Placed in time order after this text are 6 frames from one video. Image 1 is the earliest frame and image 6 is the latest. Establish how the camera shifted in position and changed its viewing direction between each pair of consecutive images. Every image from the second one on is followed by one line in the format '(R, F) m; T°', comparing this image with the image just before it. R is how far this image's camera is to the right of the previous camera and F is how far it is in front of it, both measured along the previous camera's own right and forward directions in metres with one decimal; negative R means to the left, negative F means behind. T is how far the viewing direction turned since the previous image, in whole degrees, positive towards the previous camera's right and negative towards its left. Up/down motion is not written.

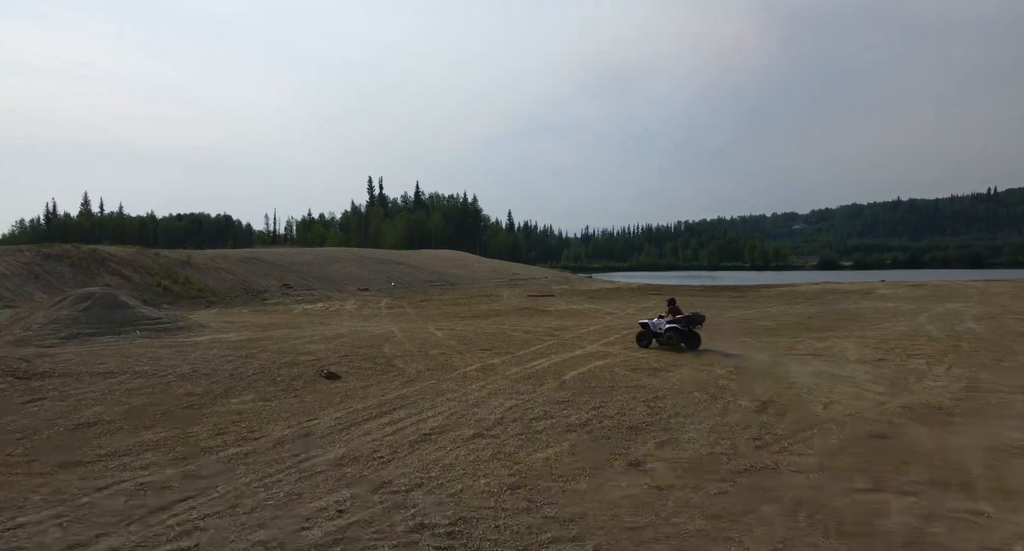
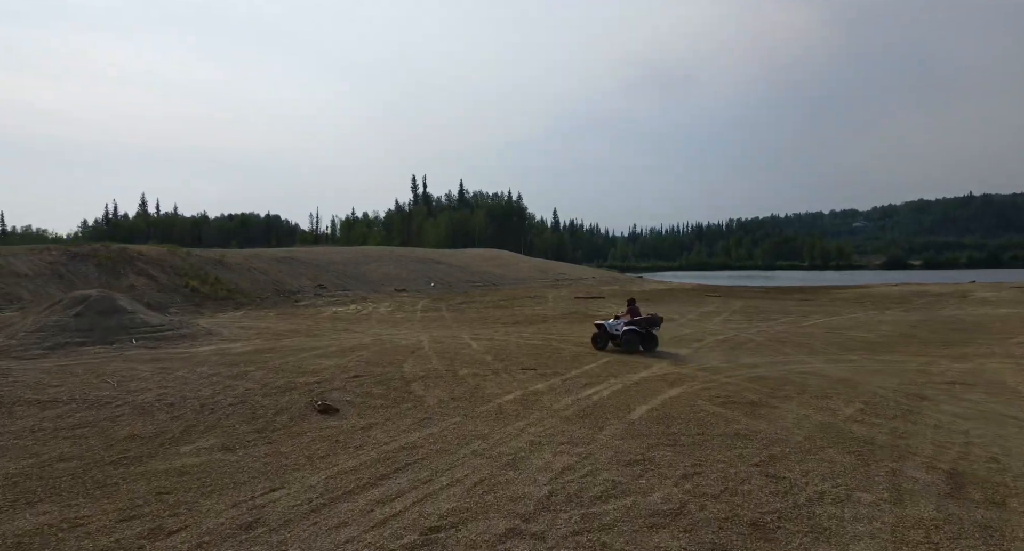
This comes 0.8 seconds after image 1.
(-0.1, +2.9) m; -4°
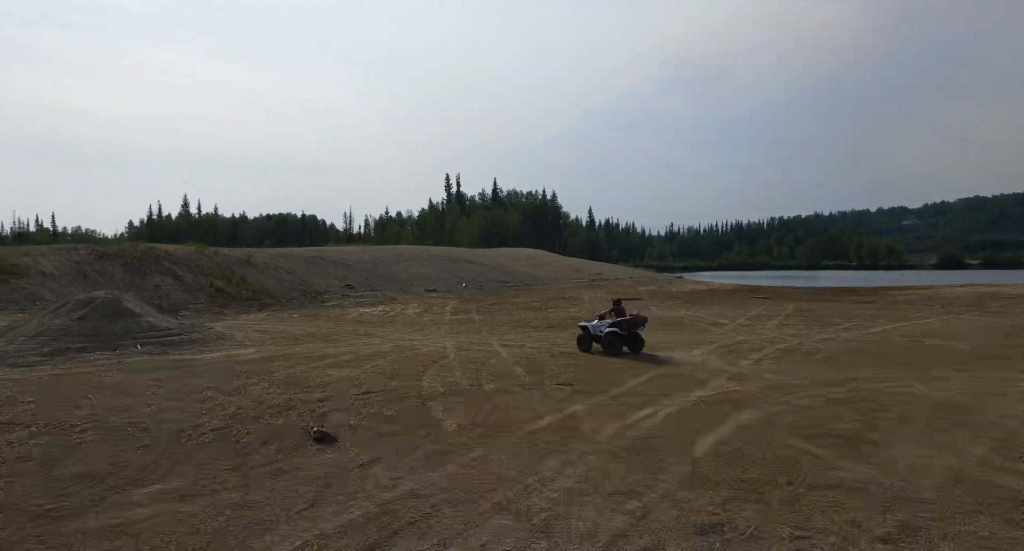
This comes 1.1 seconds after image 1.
(0.0, +1.6) m; -3°
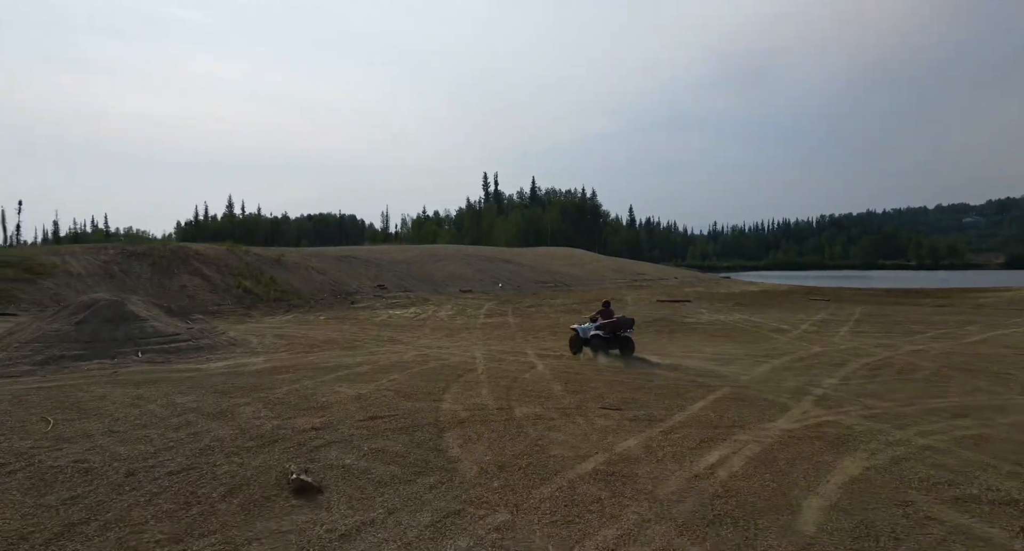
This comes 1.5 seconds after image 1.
(0.0, +1.8) m; -4°
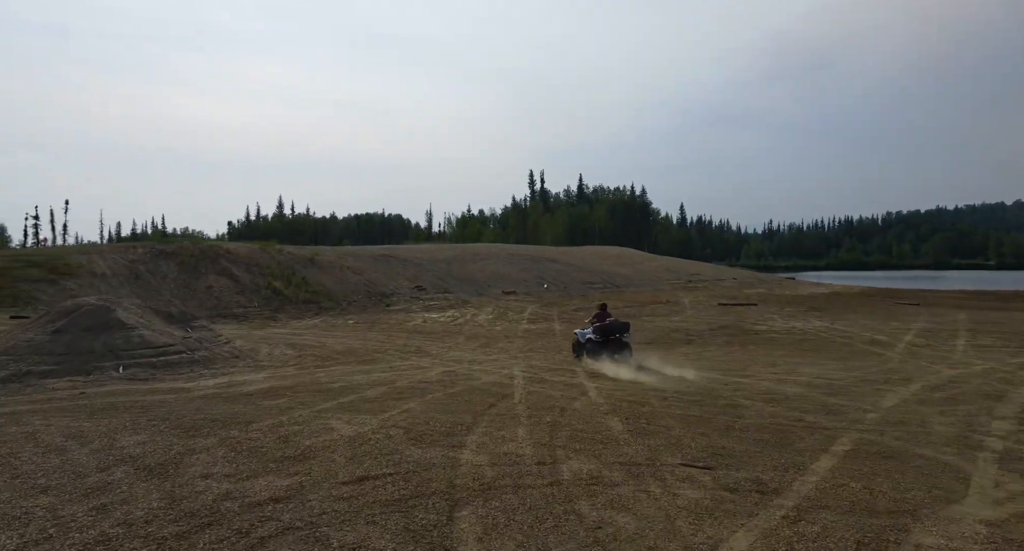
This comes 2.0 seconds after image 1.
(0.0, +2.6) m; -4°
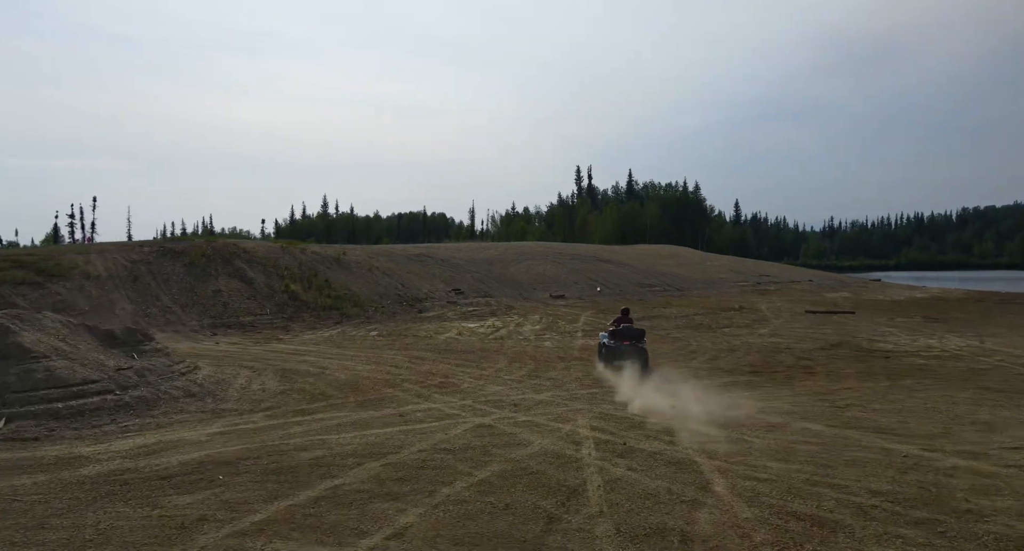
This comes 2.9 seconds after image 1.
(-0.3, +4.2) m; -4°
